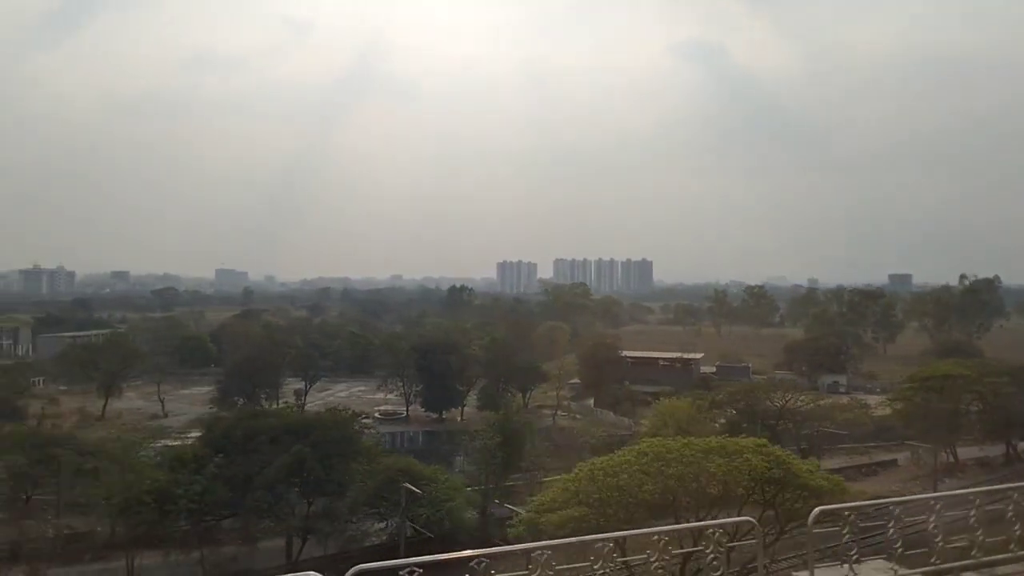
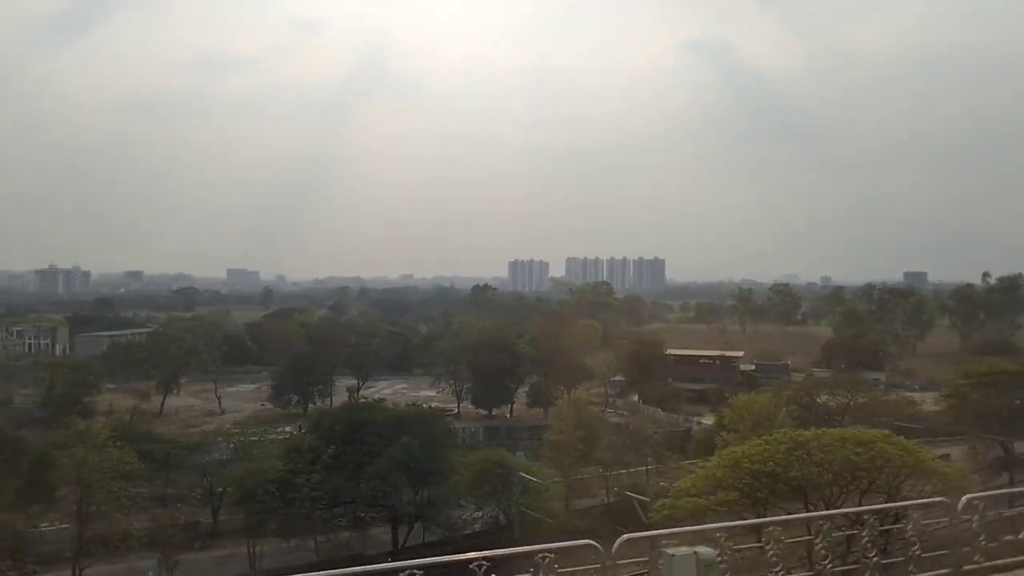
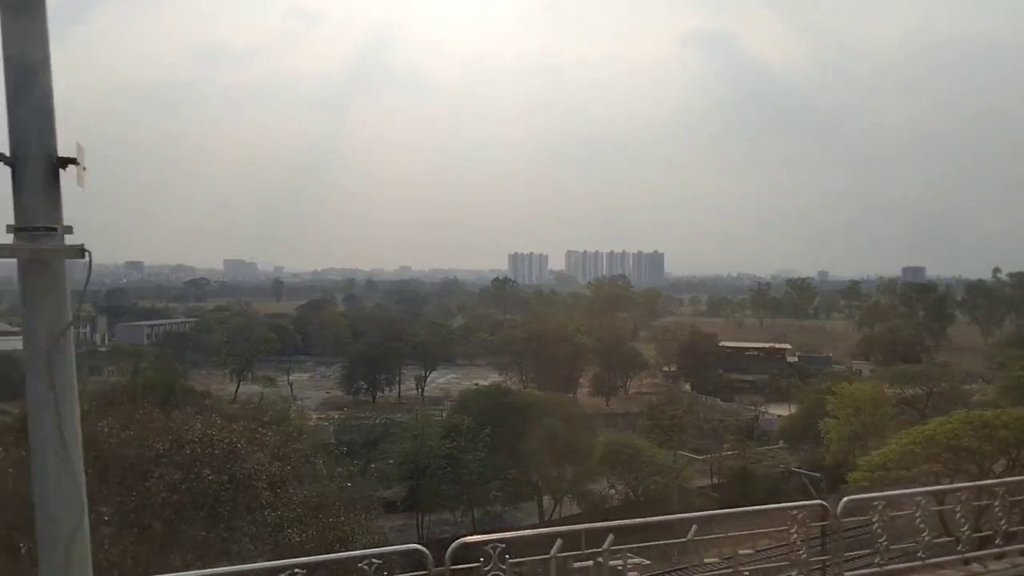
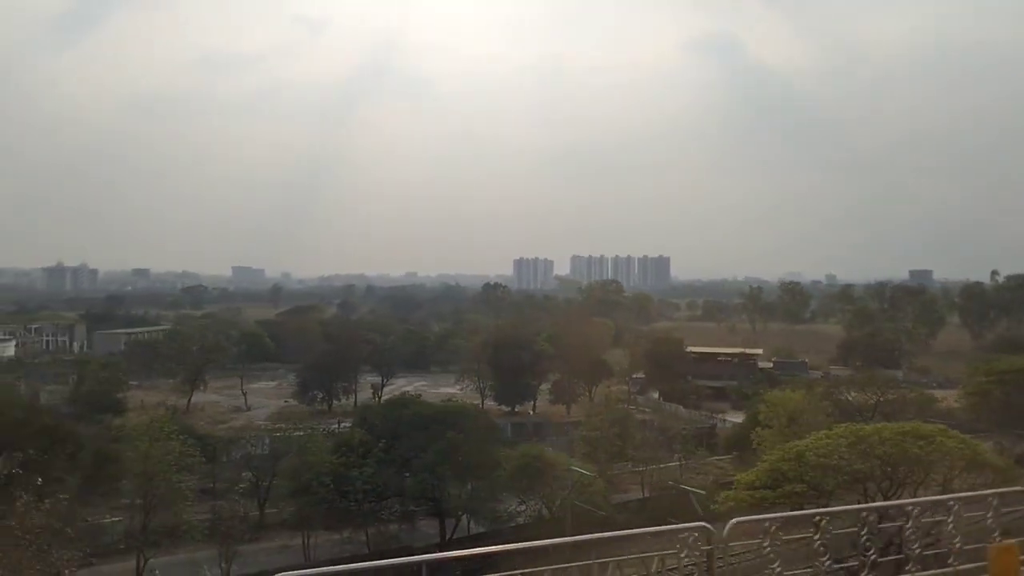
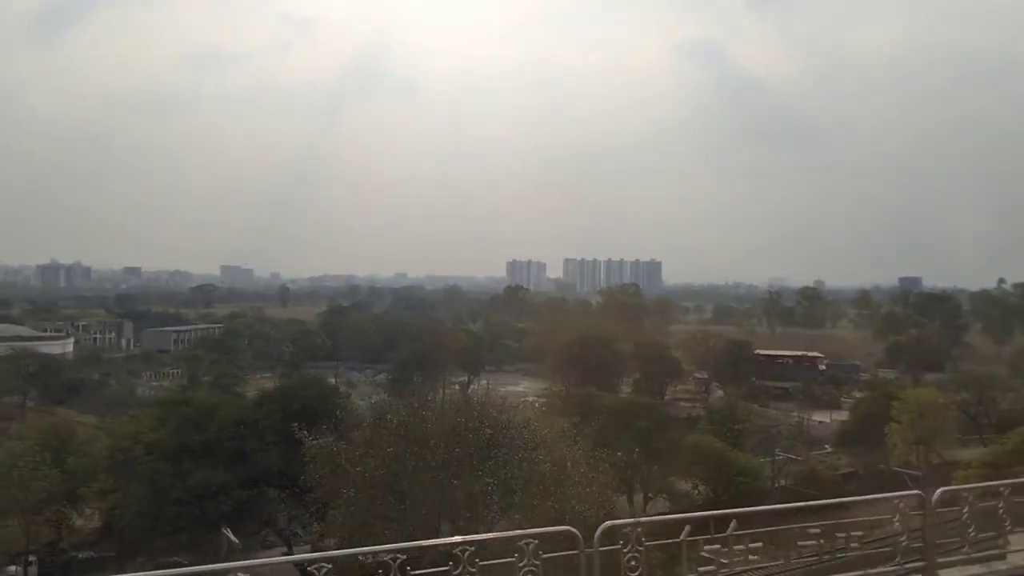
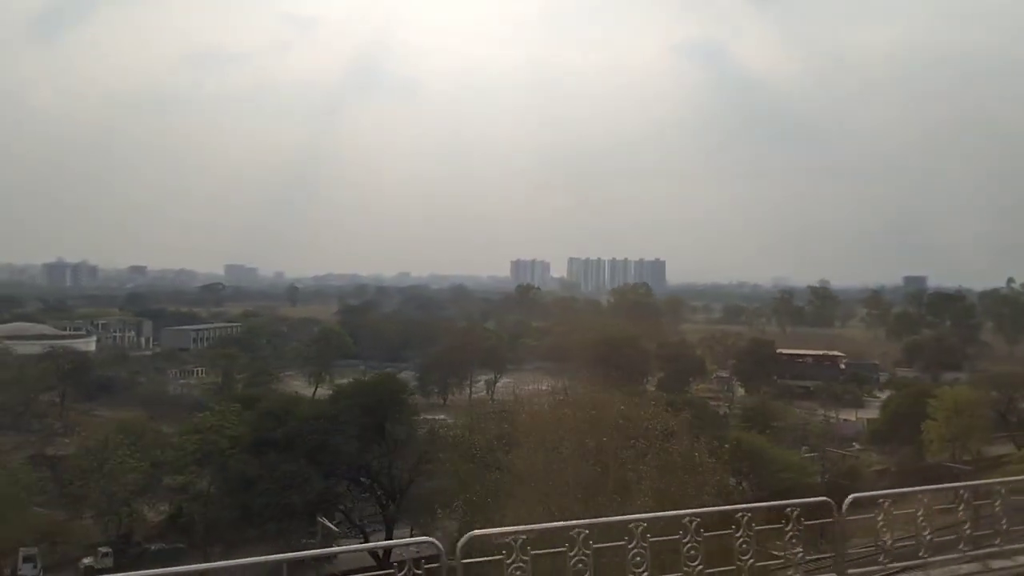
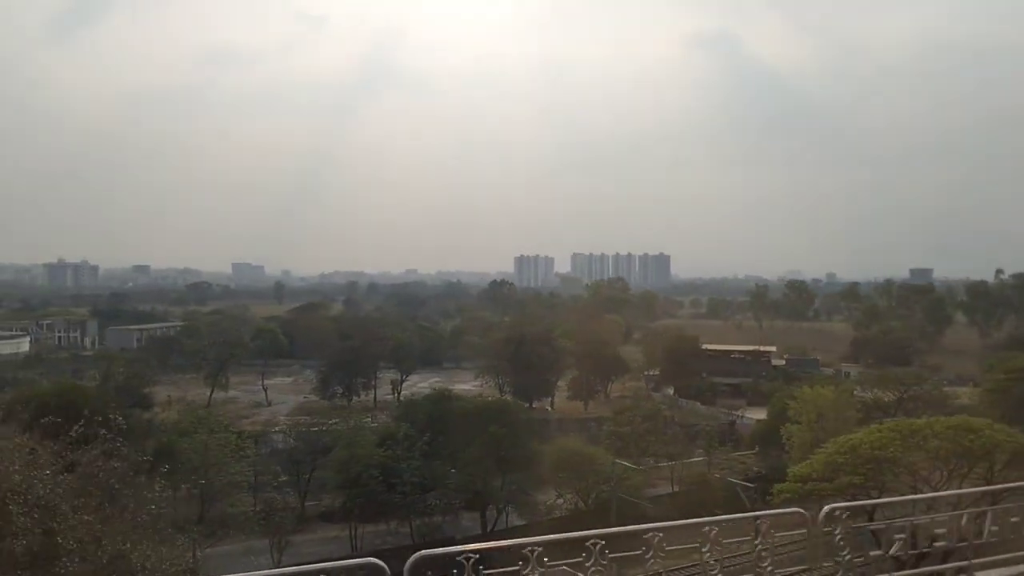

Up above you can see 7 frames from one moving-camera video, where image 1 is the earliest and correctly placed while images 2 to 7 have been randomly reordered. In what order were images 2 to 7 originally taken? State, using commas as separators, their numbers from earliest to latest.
2, 4, 7, 3, 5, 6
